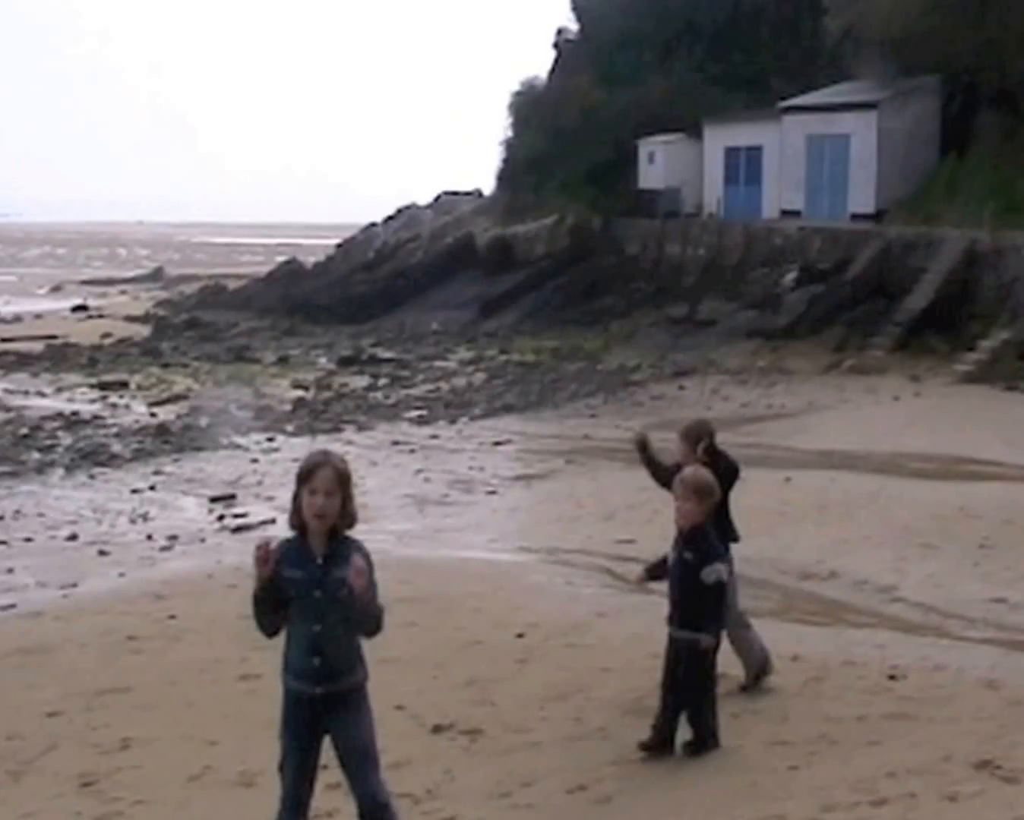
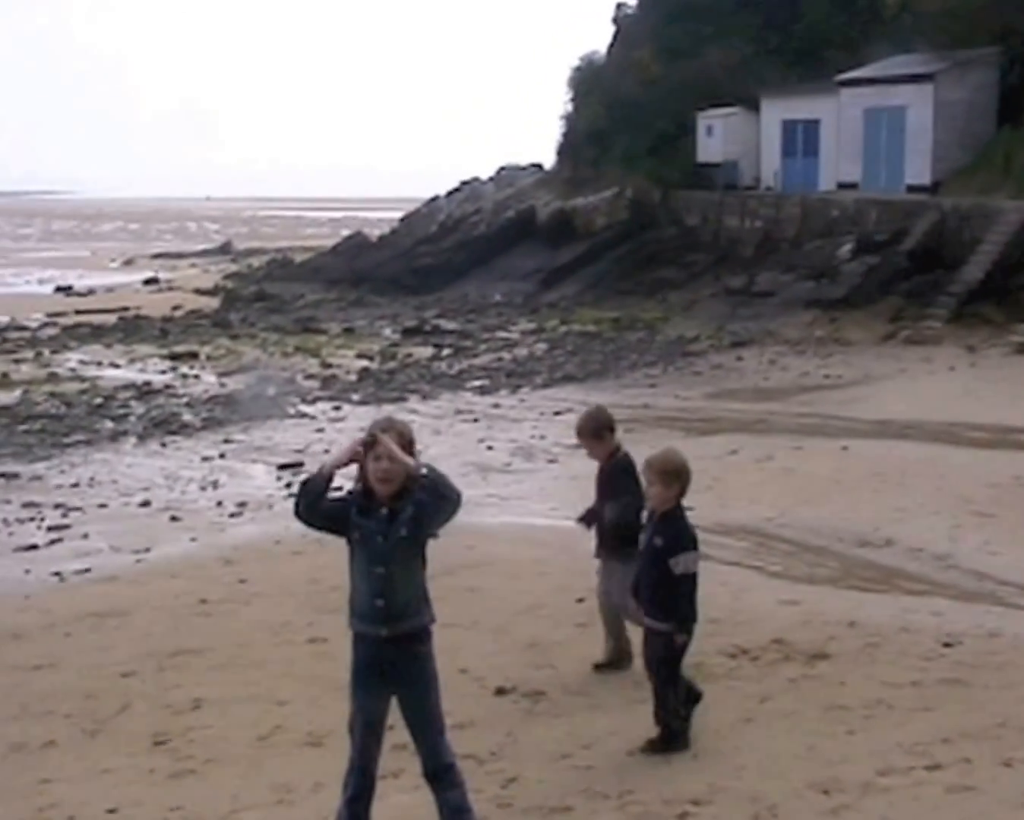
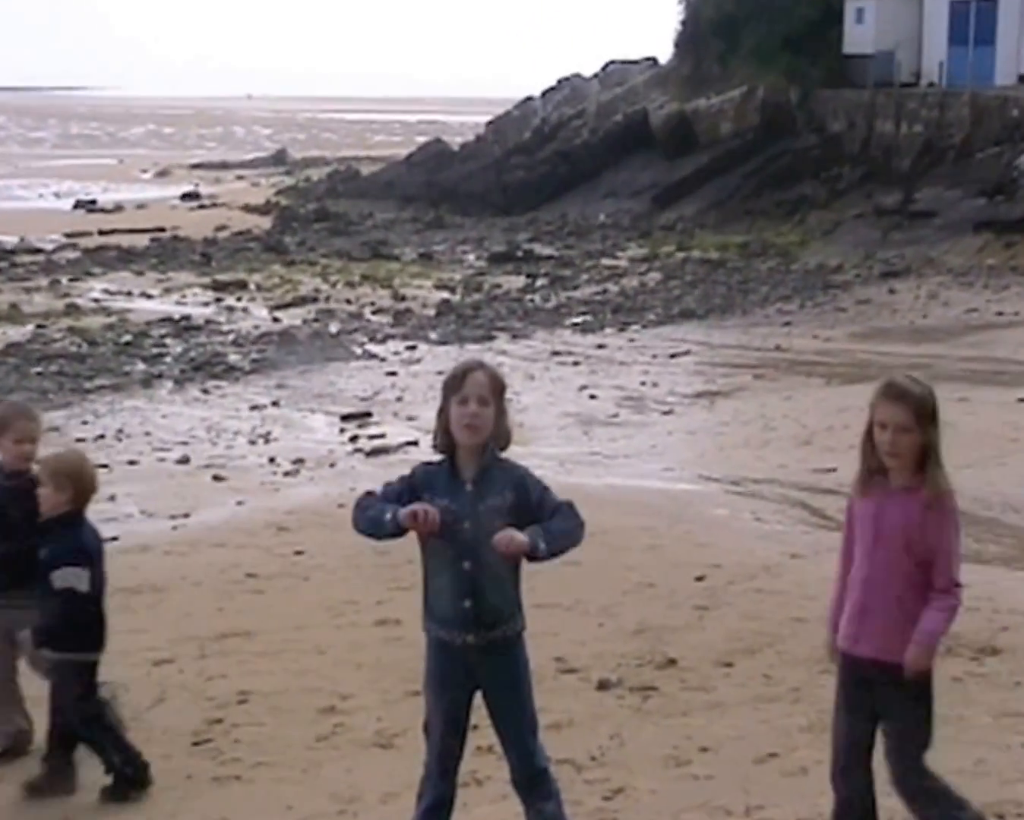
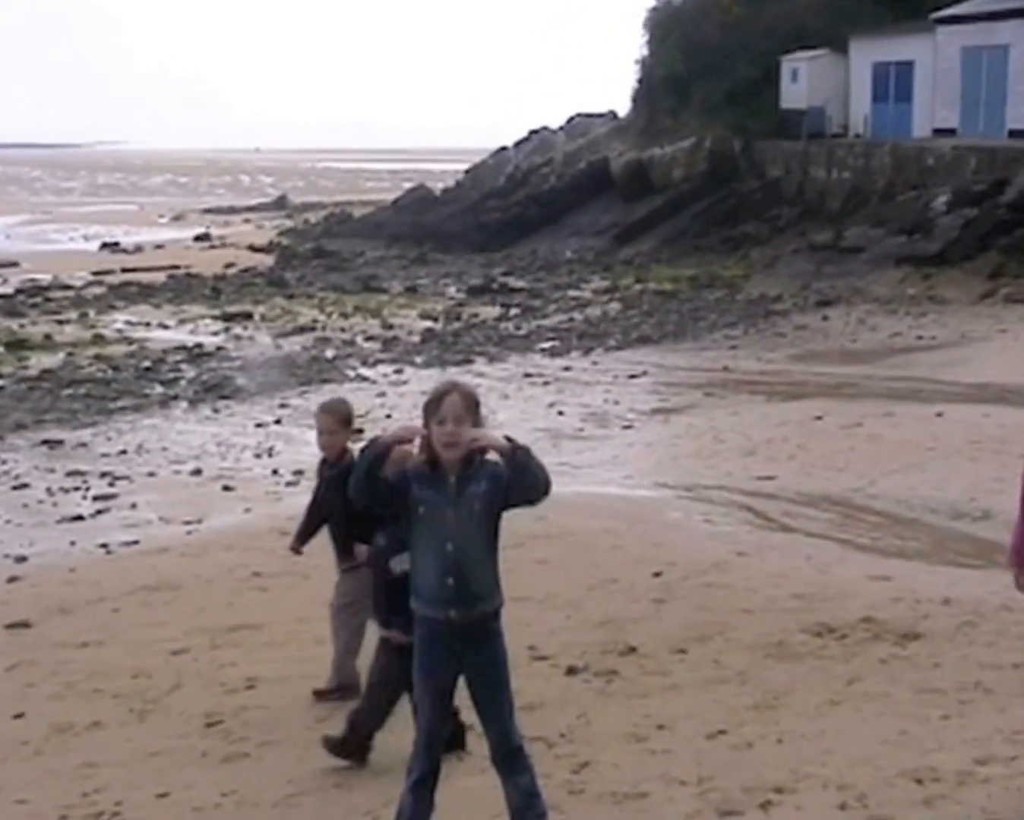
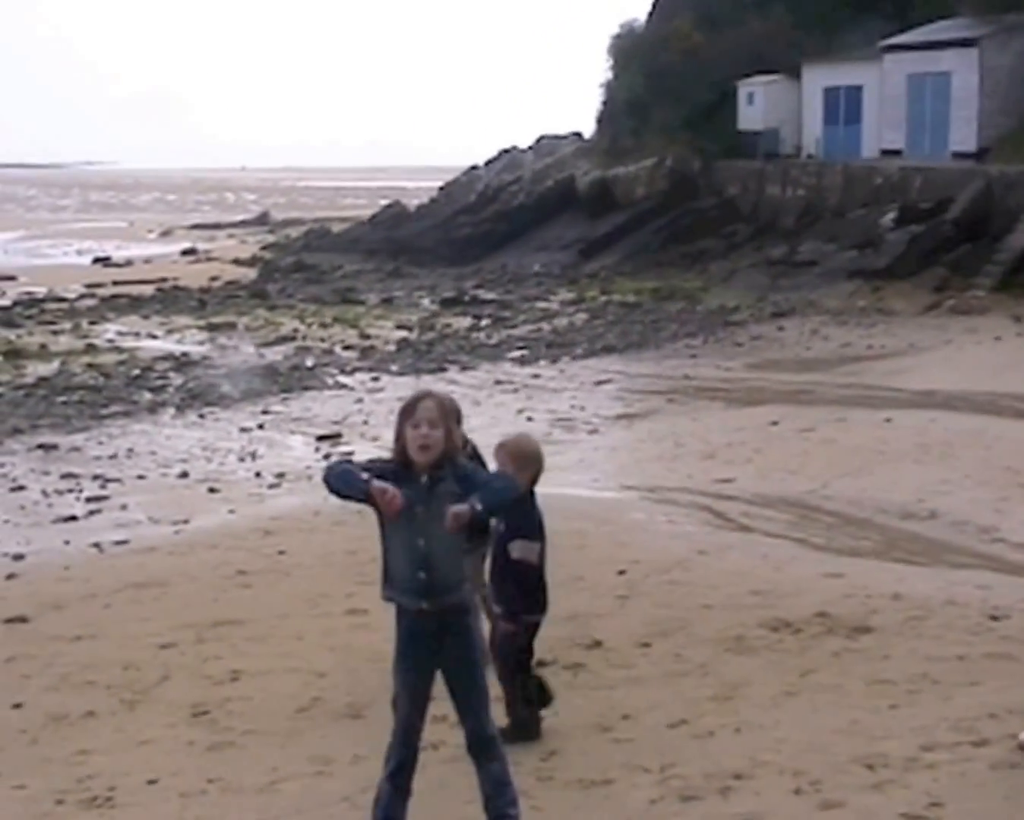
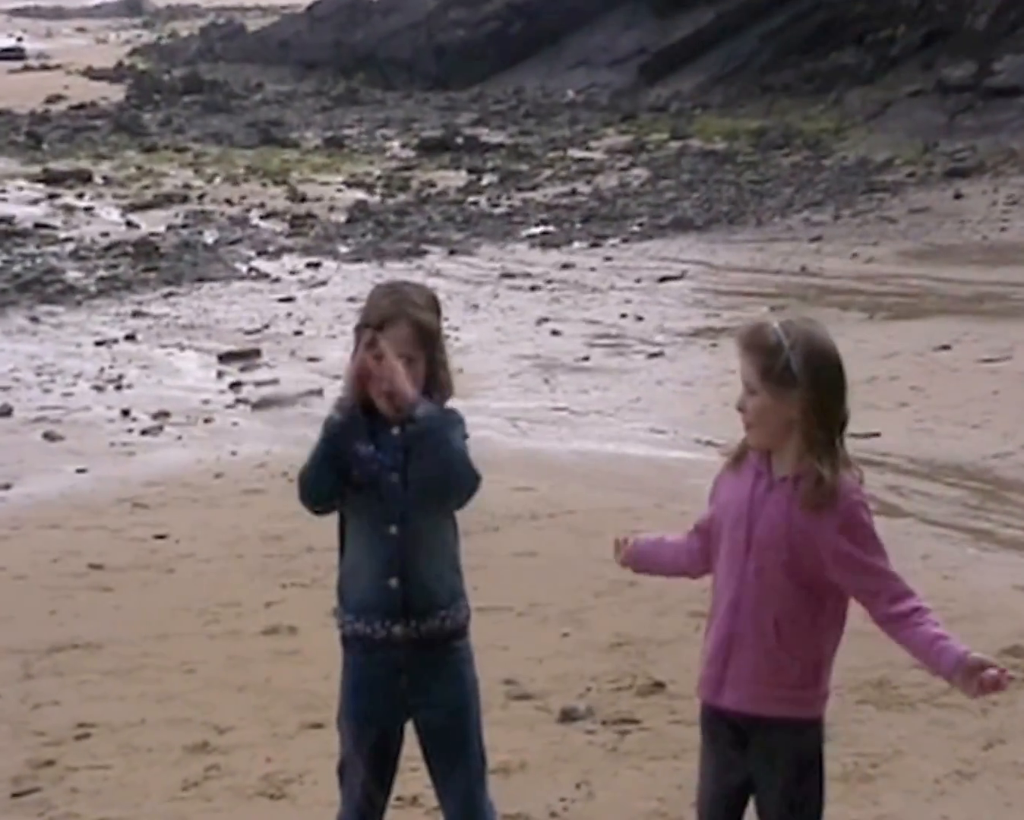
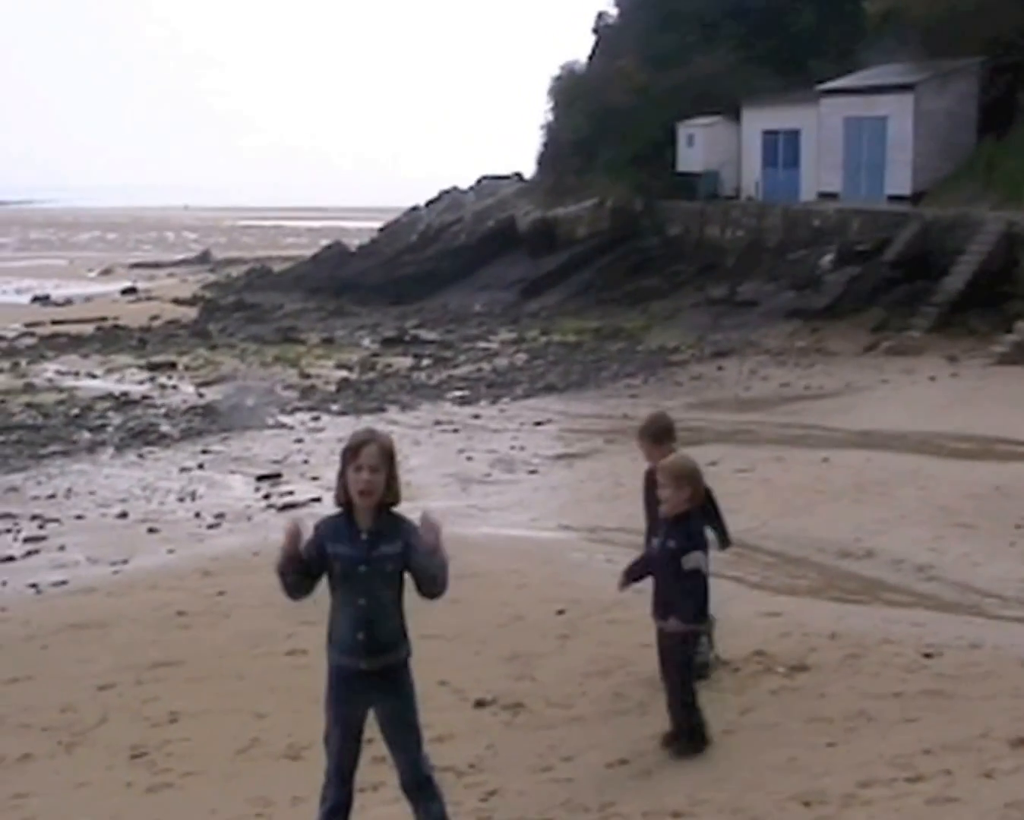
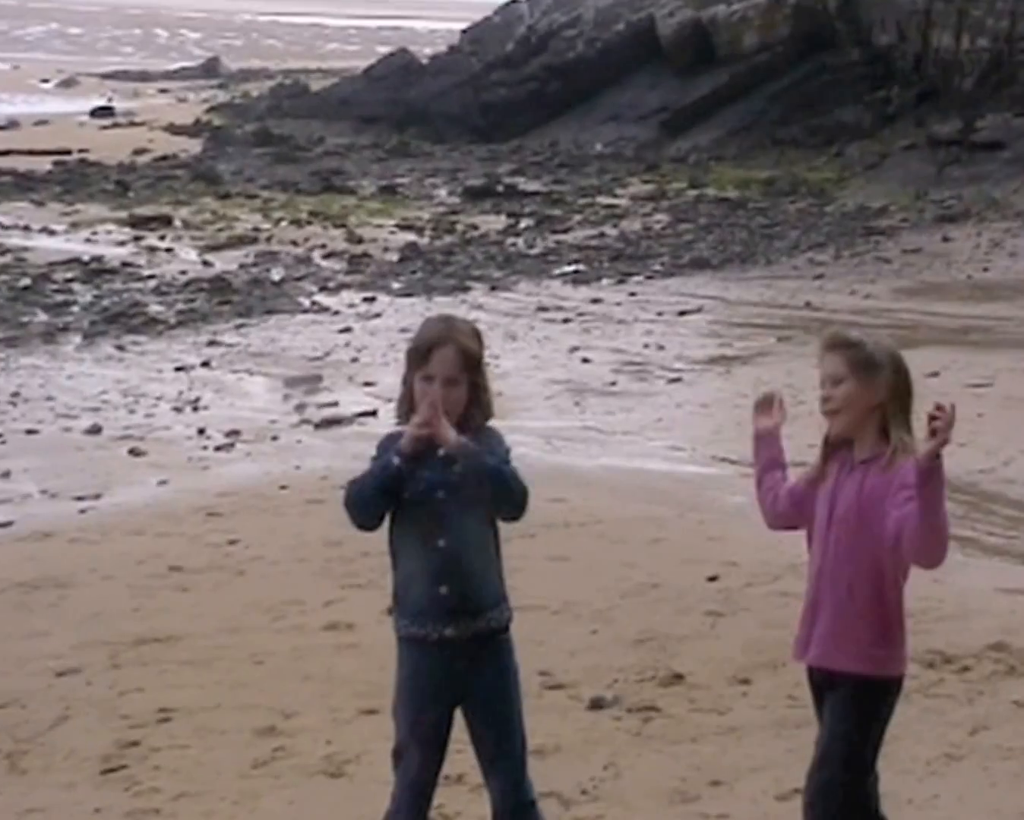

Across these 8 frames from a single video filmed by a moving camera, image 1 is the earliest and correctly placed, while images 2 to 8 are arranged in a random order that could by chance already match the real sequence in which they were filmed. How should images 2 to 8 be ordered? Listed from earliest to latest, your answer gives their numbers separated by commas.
7, 2, 5, 4, 3, 8, 6
